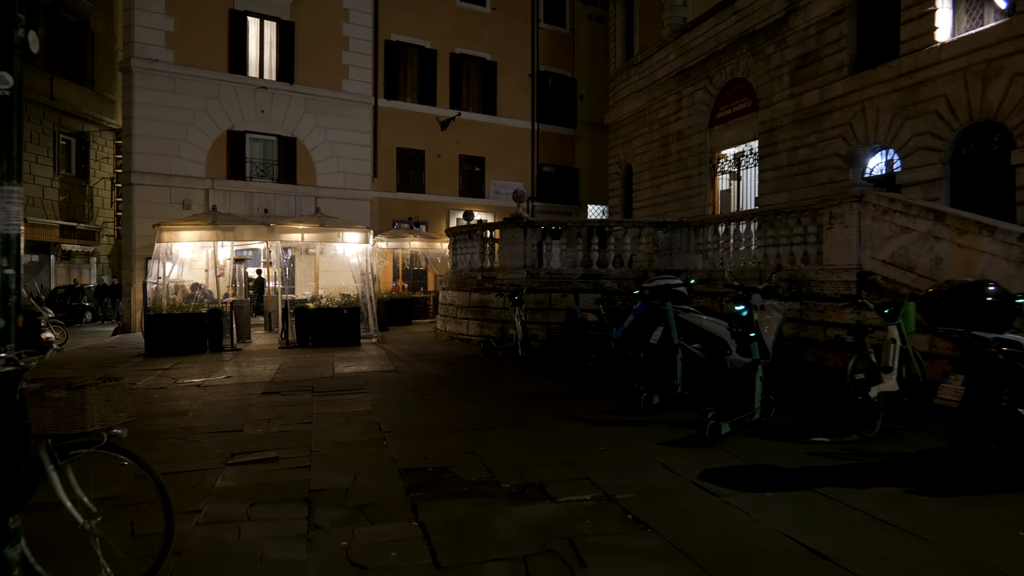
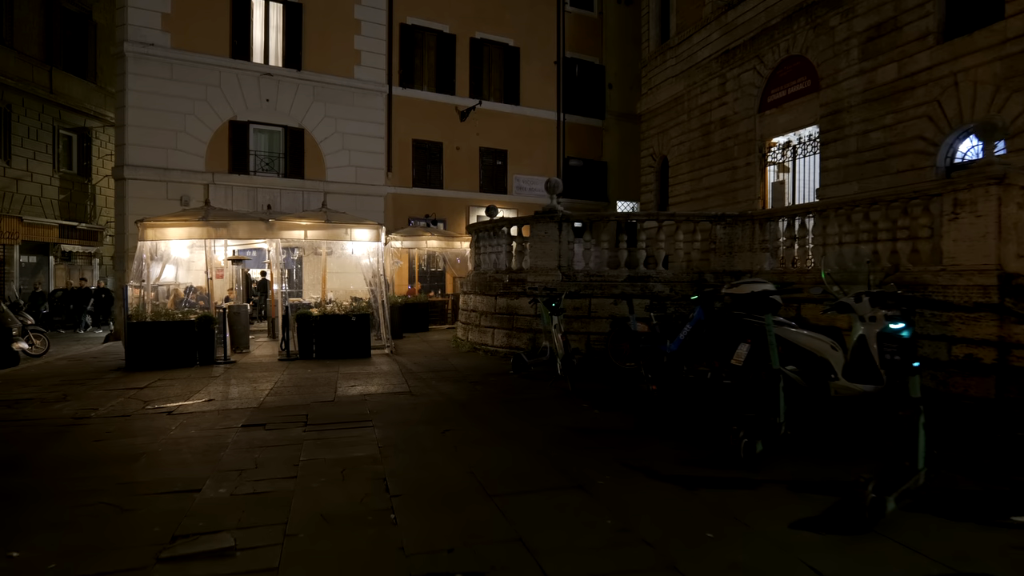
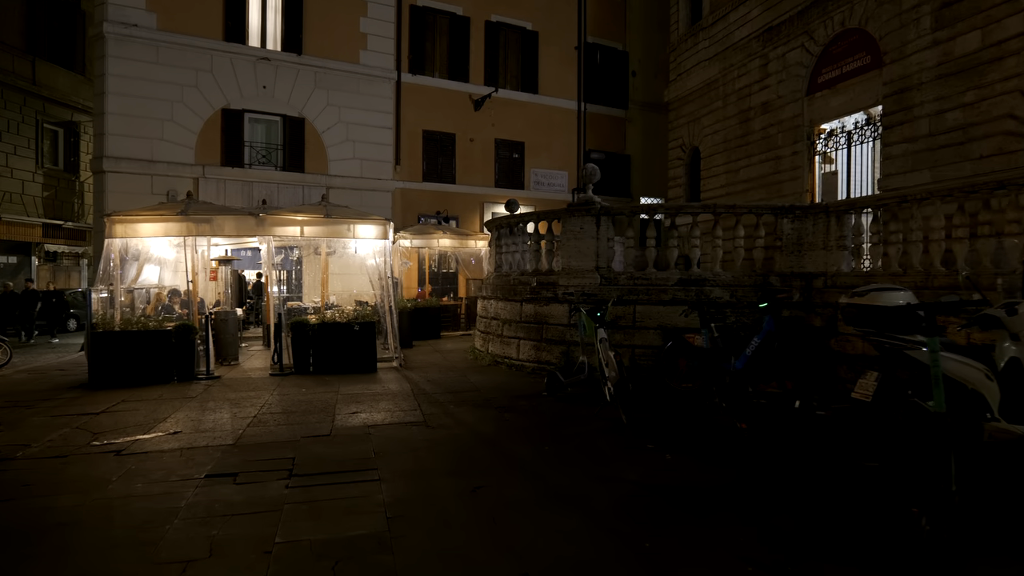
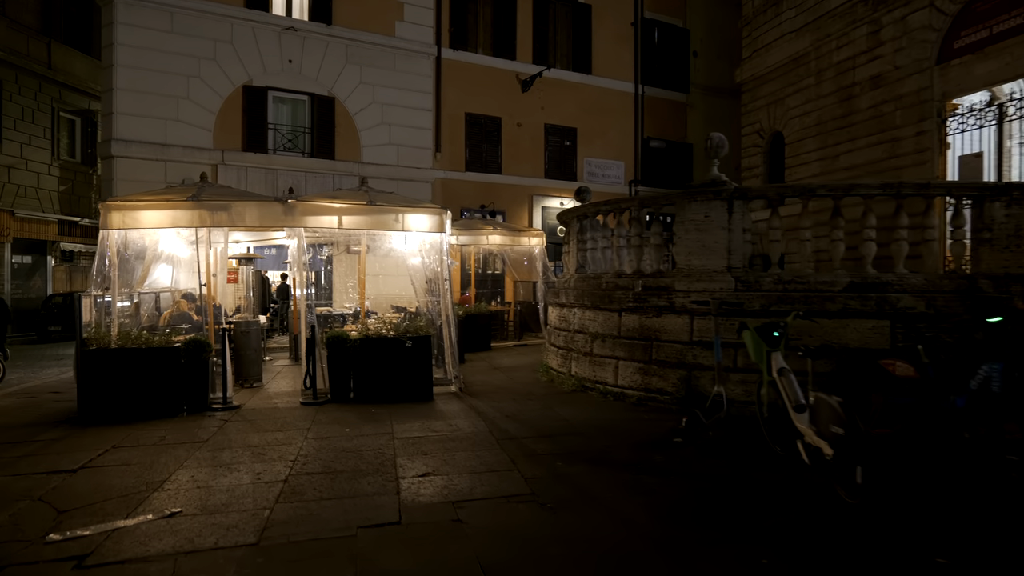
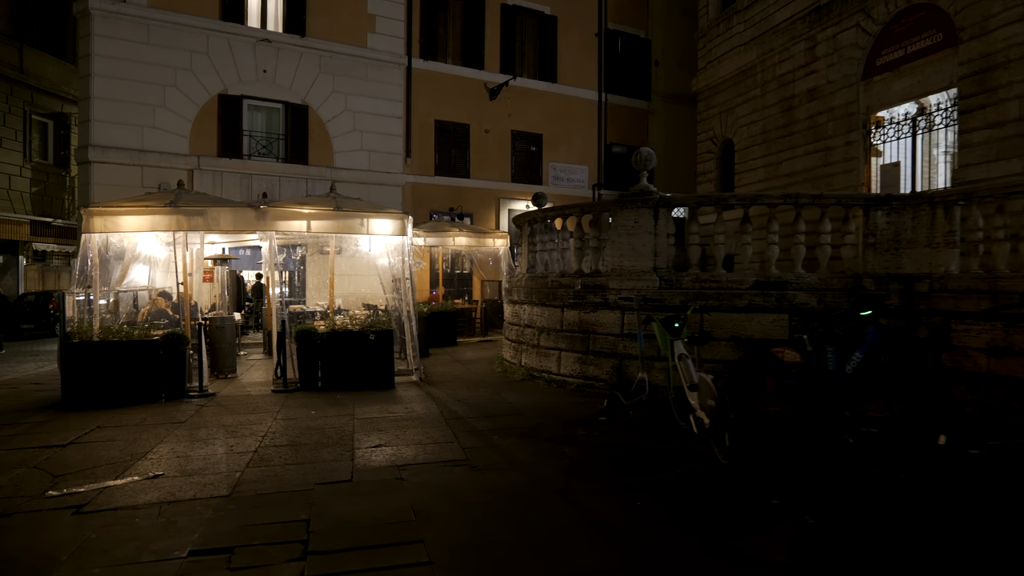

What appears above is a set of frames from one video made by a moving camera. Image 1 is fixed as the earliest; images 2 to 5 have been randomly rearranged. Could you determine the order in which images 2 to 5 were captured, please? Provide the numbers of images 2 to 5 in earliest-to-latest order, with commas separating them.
2, 3, 5, 4
